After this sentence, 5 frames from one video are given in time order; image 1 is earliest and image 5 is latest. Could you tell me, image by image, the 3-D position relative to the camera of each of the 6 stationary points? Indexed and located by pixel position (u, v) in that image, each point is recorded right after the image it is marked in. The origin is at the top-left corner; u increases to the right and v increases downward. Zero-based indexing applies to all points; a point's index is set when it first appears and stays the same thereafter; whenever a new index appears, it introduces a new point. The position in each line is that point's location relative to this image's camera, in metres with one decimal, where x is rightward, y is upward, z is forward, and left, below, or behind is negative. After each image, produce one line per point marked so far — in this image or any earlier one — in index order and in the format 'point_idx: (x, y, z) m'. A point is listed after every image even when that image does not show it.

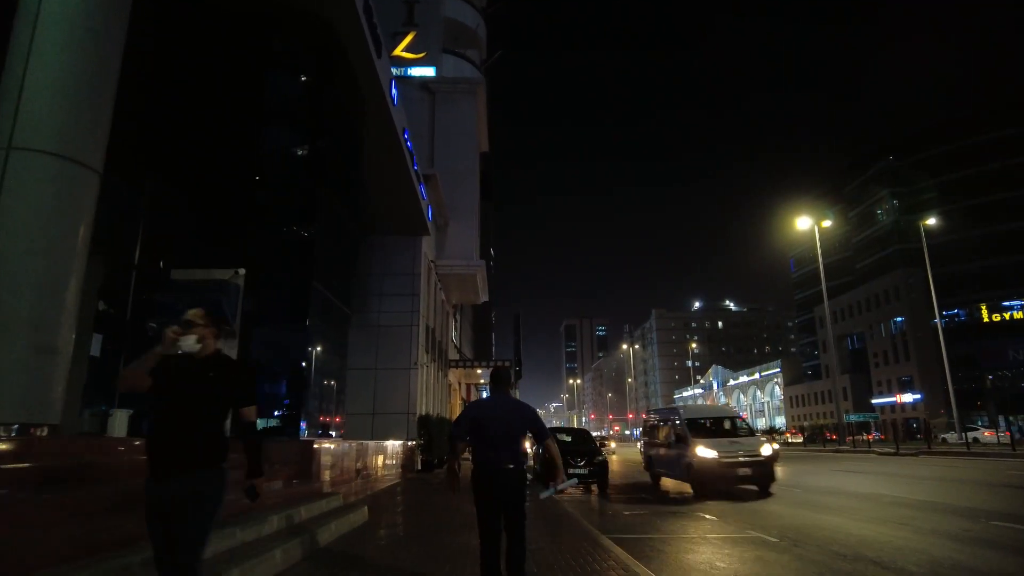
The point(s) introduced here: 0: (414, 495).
0: (-2.8, -5.5, +16.2) m
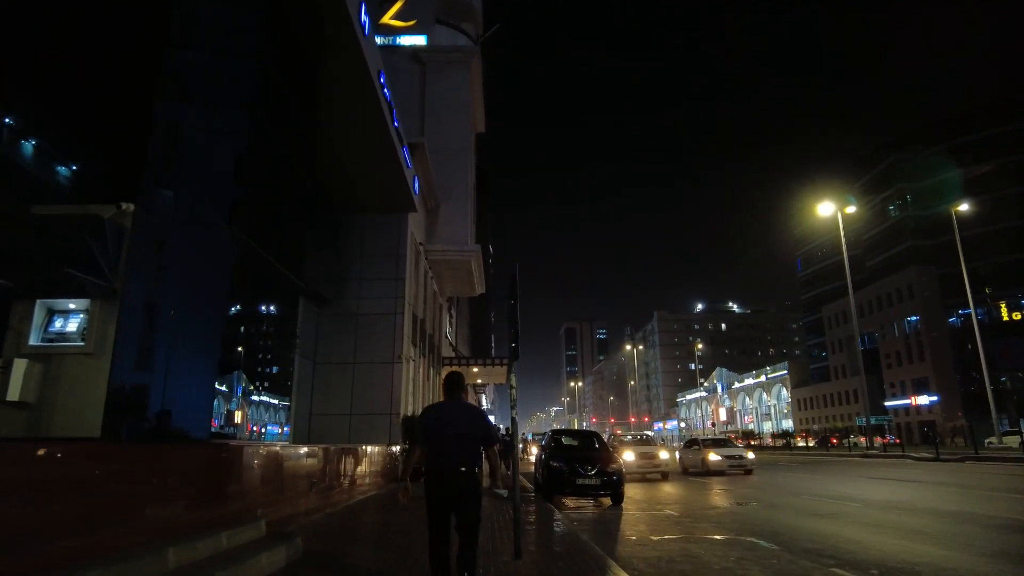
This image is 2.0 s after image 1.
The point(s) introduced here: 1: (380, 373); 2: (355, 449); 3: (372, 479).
0: (-2.9, -4.9, +13.5) m
1: (-4.2, -2.7, +19.1) m
2: (-3.7, -4.0, +15.1) m
3: (-3.7, -5.0, +16.0) m
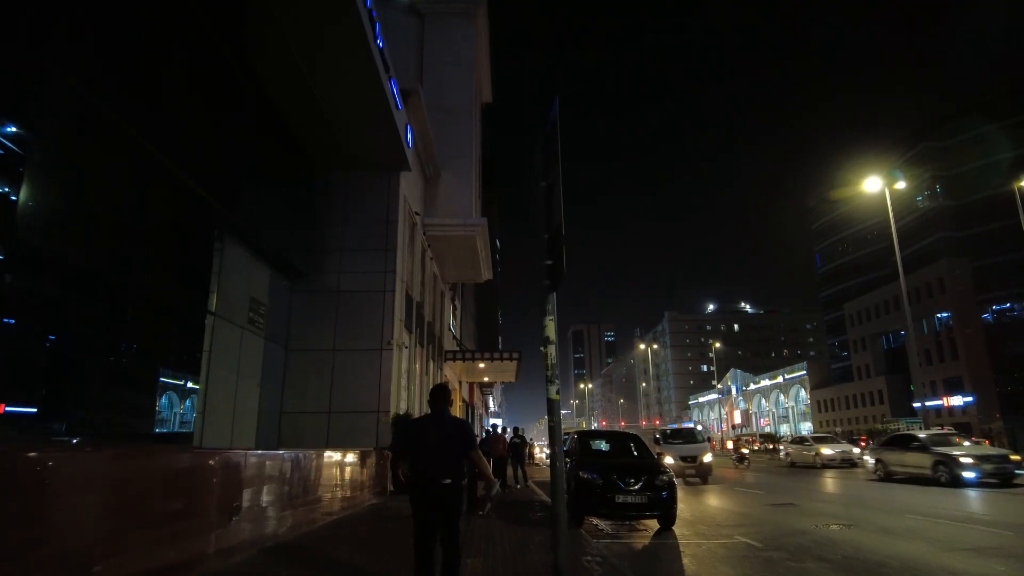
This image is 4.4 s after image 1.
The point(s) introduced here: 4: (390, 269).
0: (-2.6, -4.1, +10.2) m
1: (-3.8, -1.9, +15.8) m
2: (-3.4, -3.3, +11.9) m
3: (-3.3, -4.3, +12.7) m
4: (-3.3, +0.5, +16.4) m
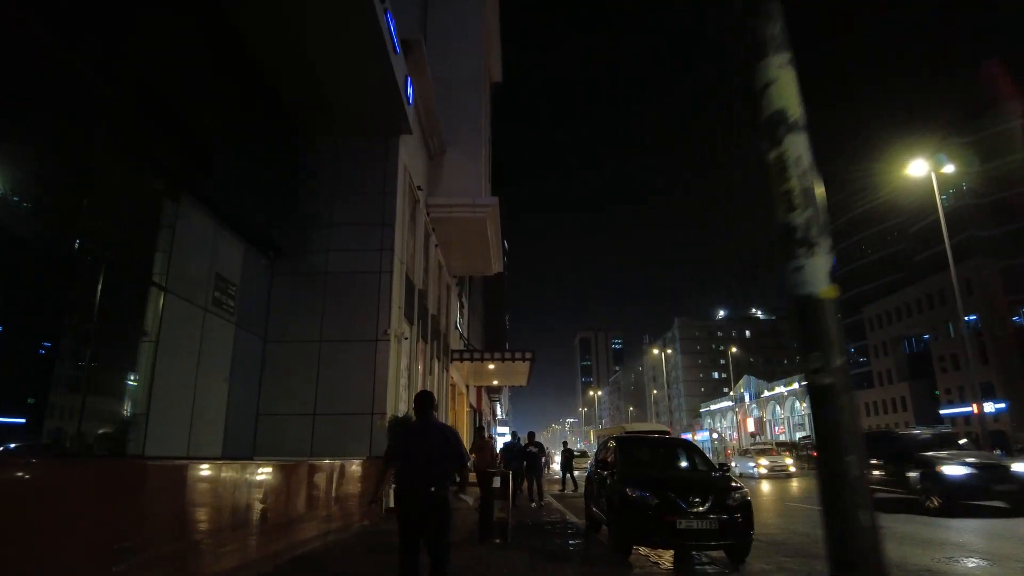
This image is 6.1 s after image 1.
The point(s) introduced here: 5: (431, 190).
0: (-2.2, -3.6, +7.8) m
1: (-3.4, -1.5, +13.4) m
2: (-3.0, -2.8, +9.4) m
3: (-2.9, -3.8, +10.3) m
4: (-2.9, +0.9, +14.1) m
5: (-2.6, +3.2, +19.5) m
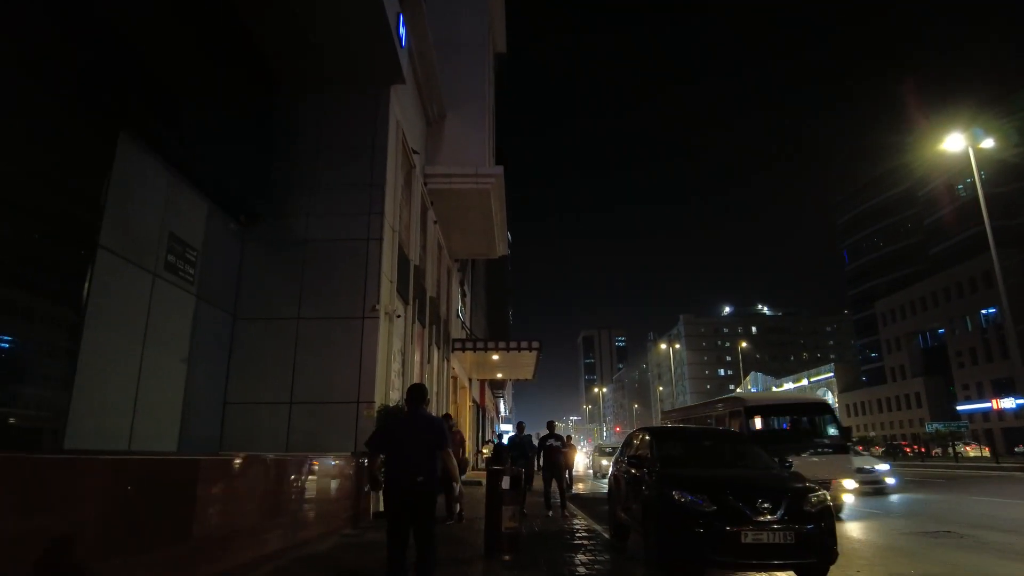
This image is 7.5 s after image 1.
0: (-2.1, -3.0, +6.0) m
1: (-3.2, -0.9, +11.6) m
2: (-2.9, -2.2, +7.7) m
3: (-2.8, -3.2, +8.5) m
4: (-2.7, +1.5, +12.3) m
5: (-2.4, +3.8, +17.7) m
